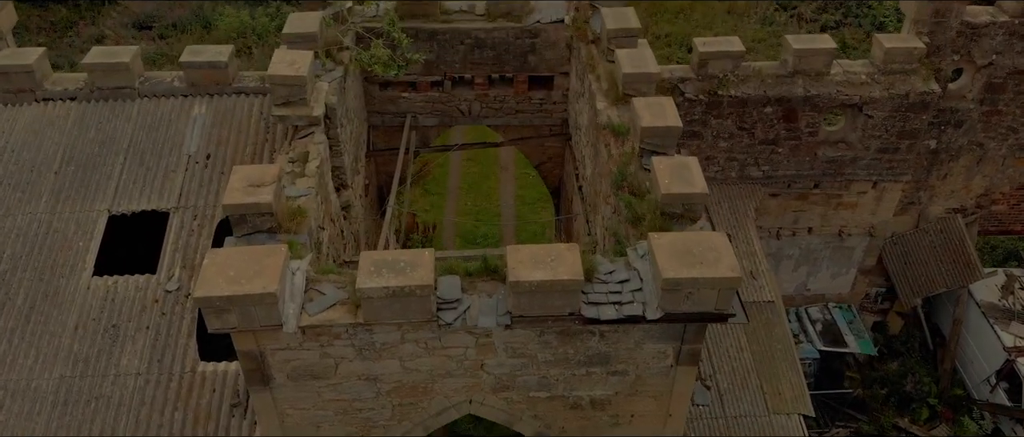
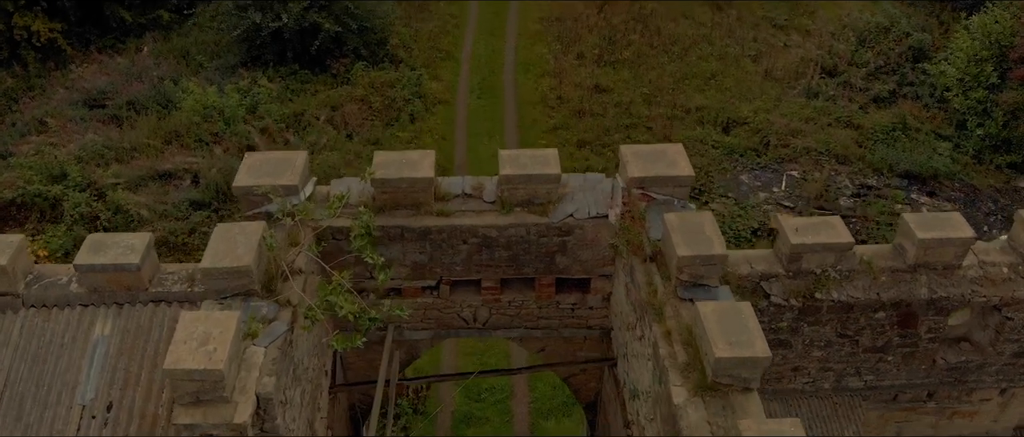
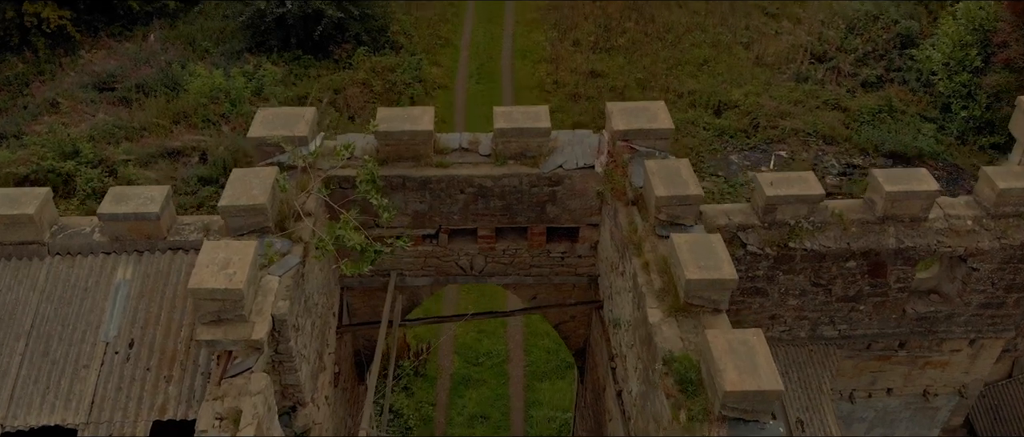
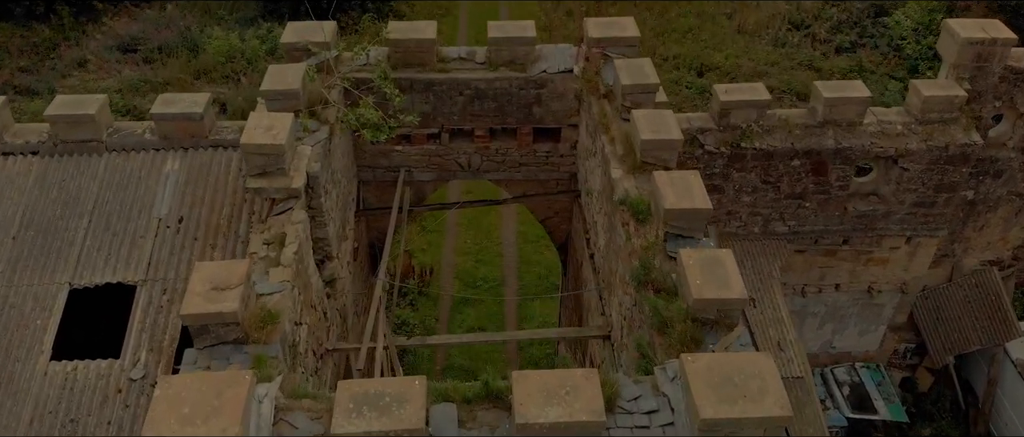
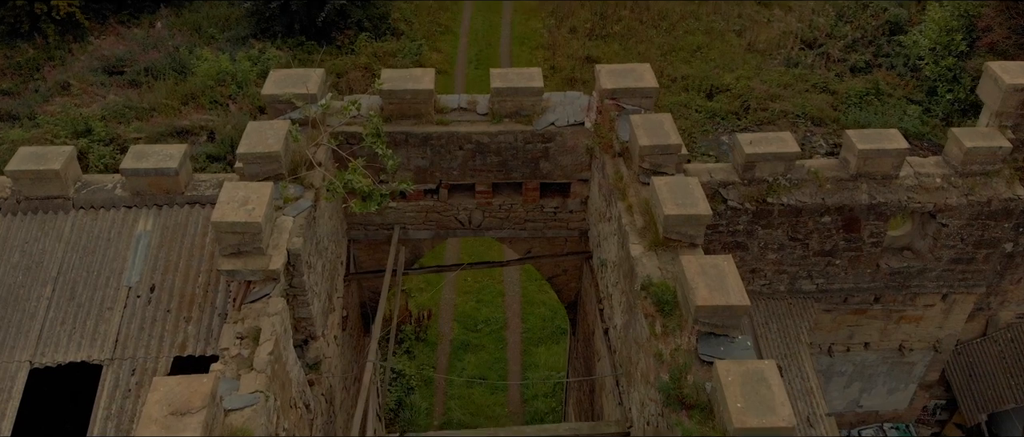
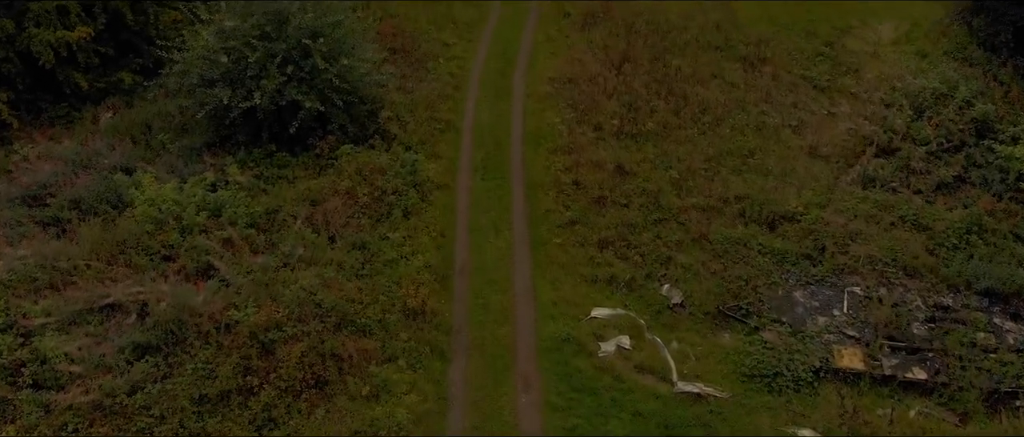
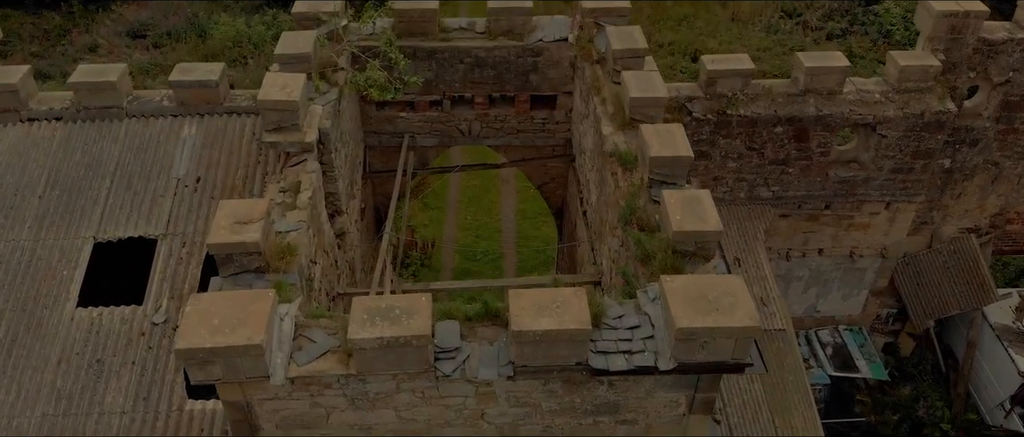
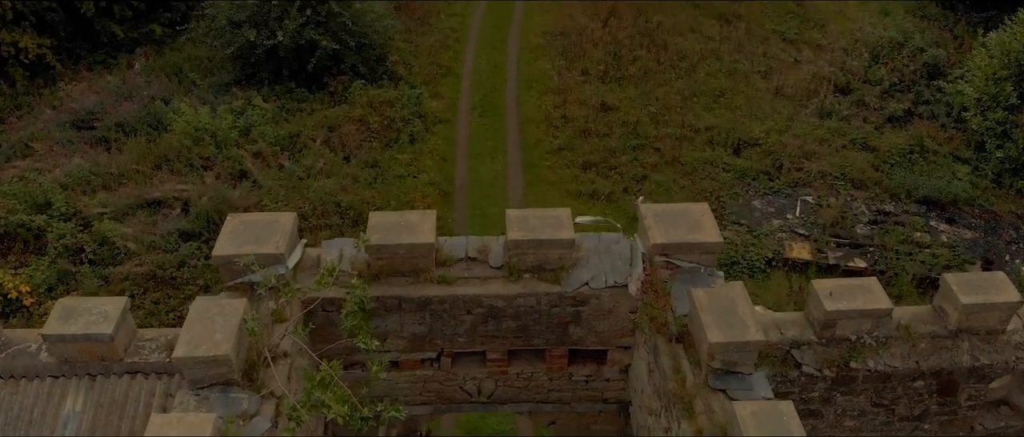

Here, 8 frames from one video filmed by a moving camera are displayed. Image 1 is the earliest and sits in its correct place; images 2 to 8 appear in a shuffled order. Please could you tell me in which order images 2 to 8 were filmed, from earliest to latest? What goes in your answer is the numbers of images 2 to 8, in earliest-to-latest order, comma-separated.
7, 4, 5, 3, 2, 8, 6
